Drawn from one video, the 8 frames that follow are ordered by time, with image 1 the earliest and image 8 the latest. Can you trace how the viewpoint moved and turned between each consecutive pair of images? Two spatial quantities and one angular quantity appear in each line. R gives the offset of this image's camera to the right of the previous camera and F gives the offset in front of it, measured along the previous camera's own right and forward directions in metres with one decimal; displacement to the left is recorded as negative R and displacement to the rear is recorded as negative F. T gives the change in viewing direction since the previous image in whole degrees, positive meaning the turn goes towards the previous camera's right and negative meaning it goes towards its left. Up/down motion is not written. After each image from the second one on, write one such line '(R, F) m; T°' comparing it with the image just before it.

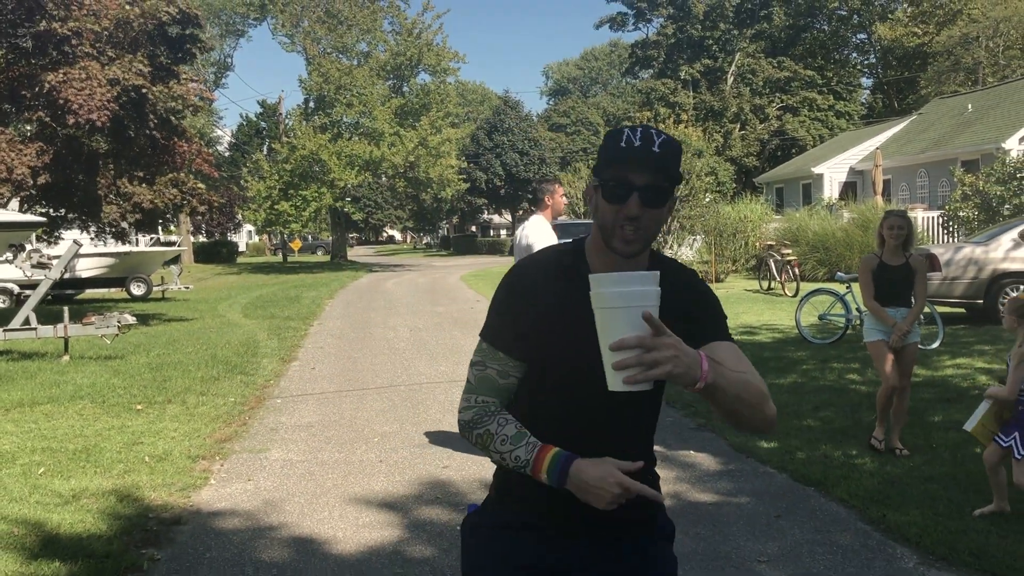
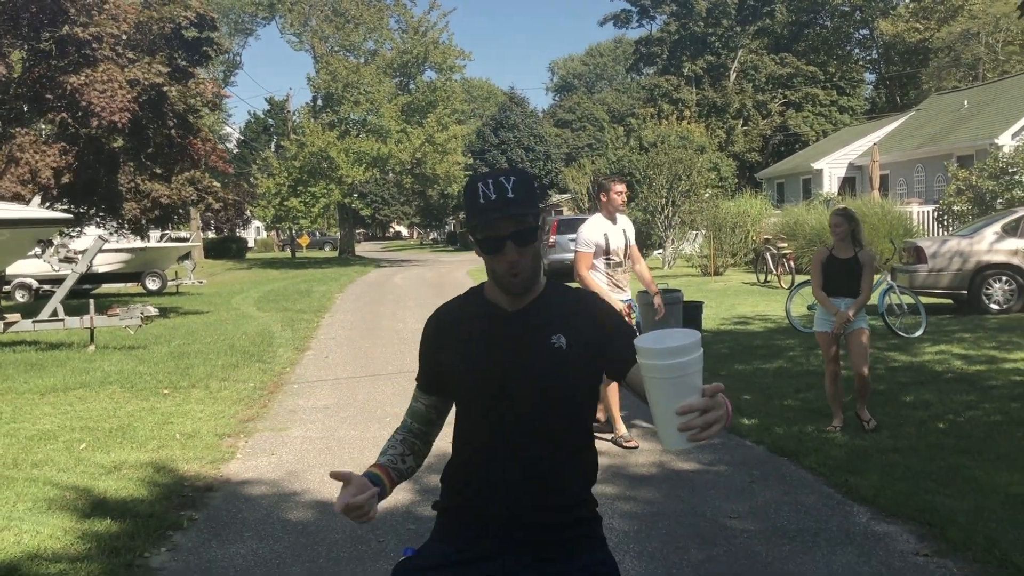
(0.0, -0.5) m; 0°
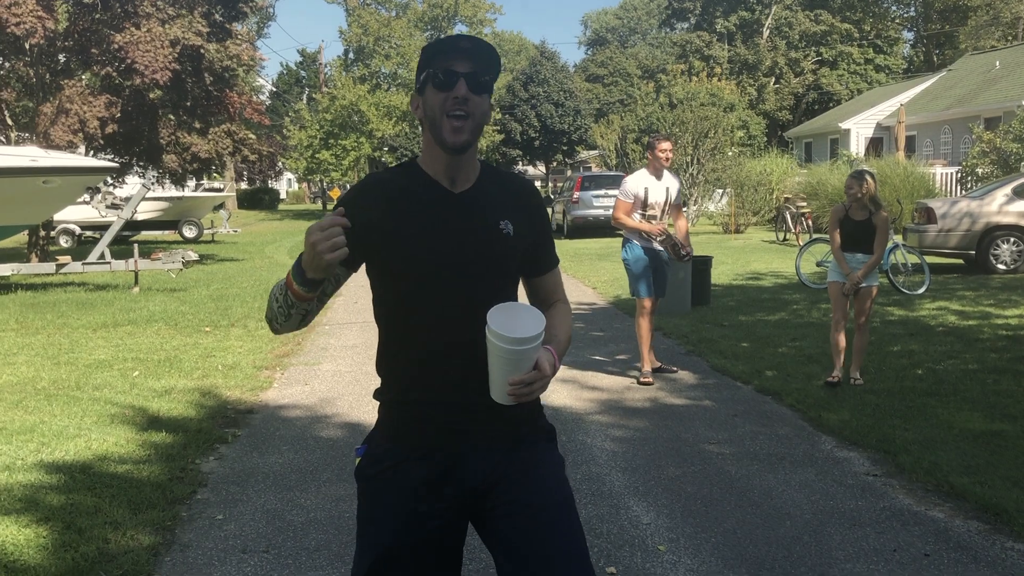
(+0.1, -0.6) m; -2°
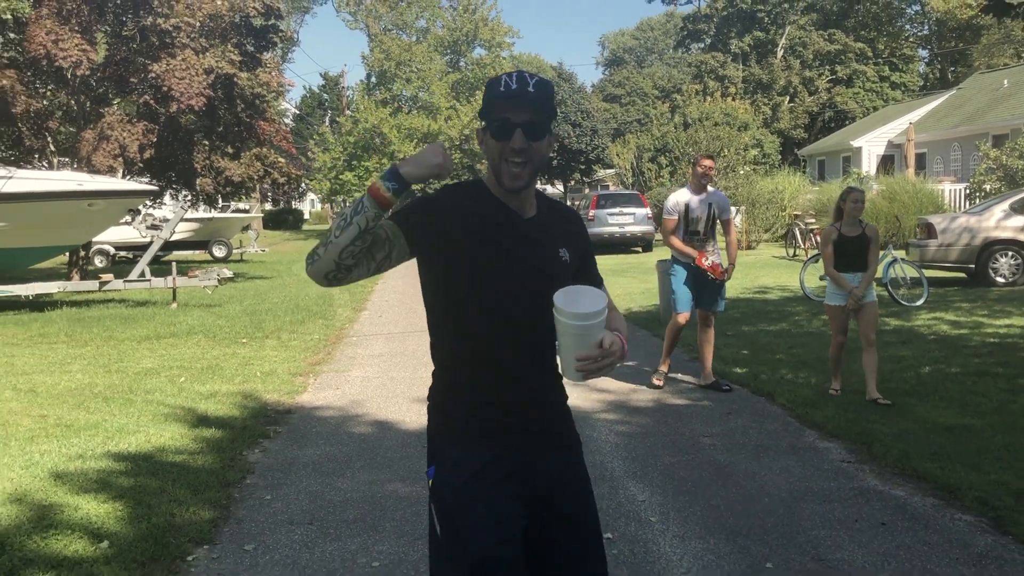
(0.0, -0.6) m; -1°
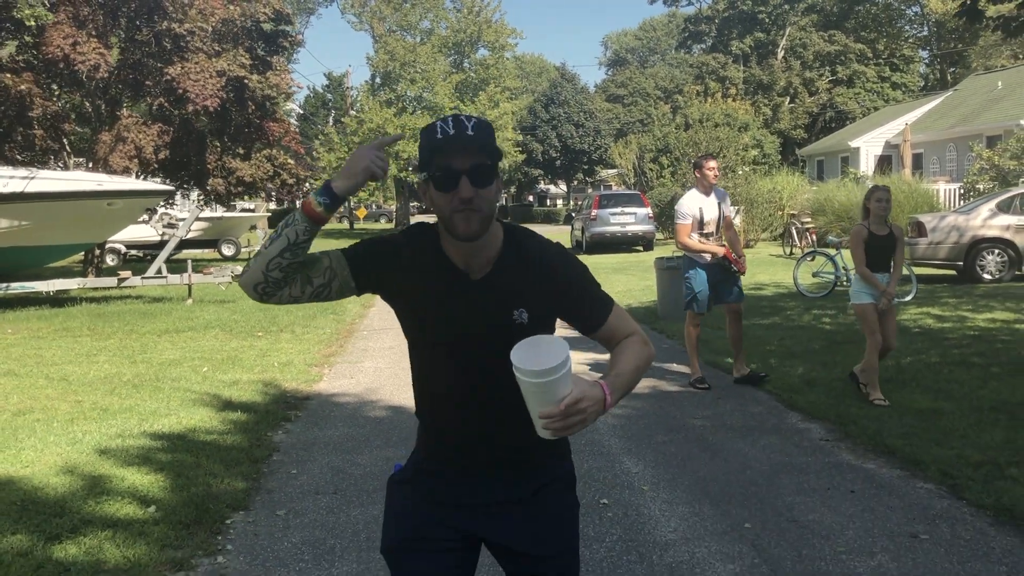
(0.0, -0.5) m; 0°
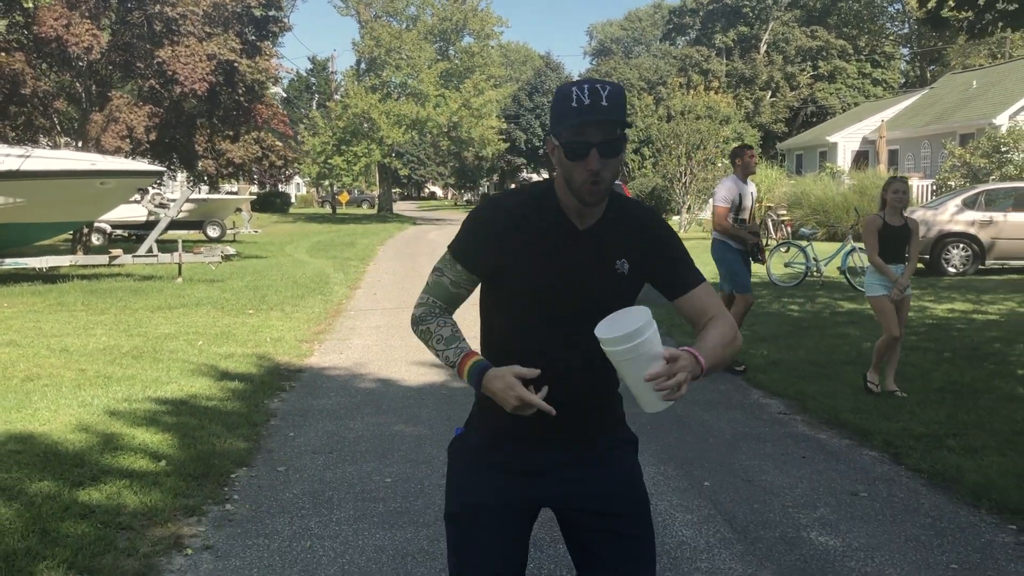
(0.0, -0.4) m; +1°
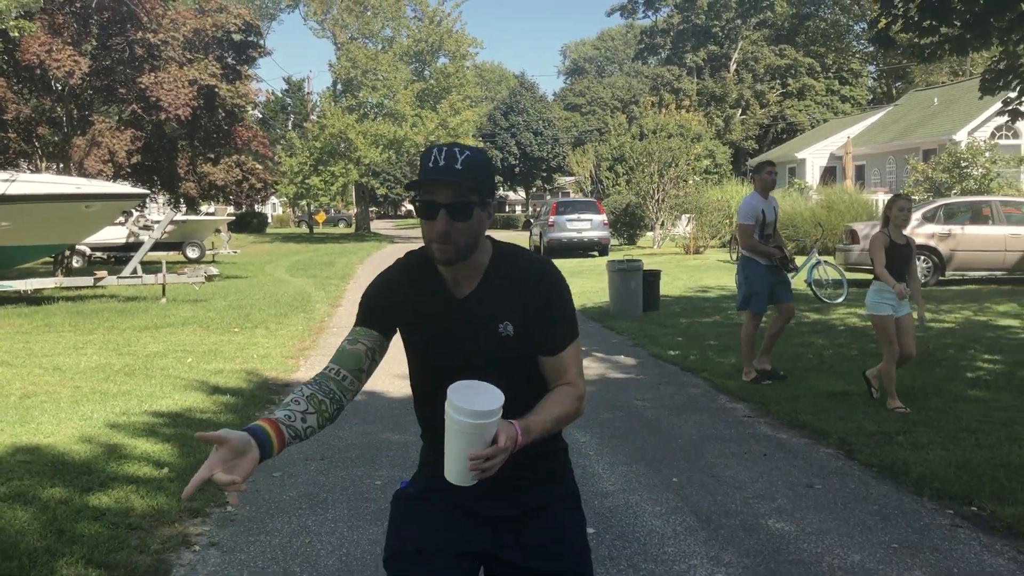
(0.0, -0.4) m; +1°
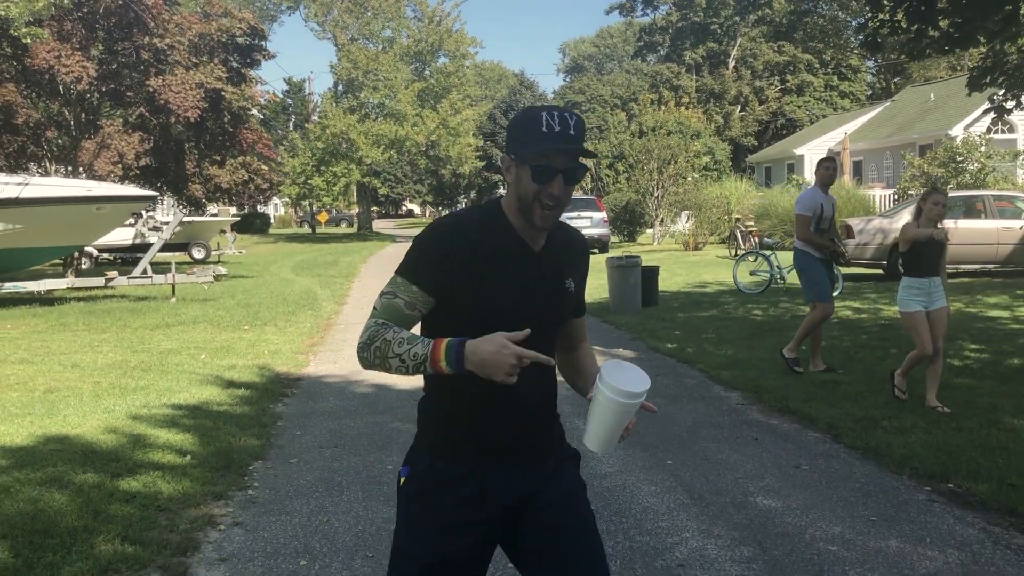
(0.0, -0.3) m; 0°
